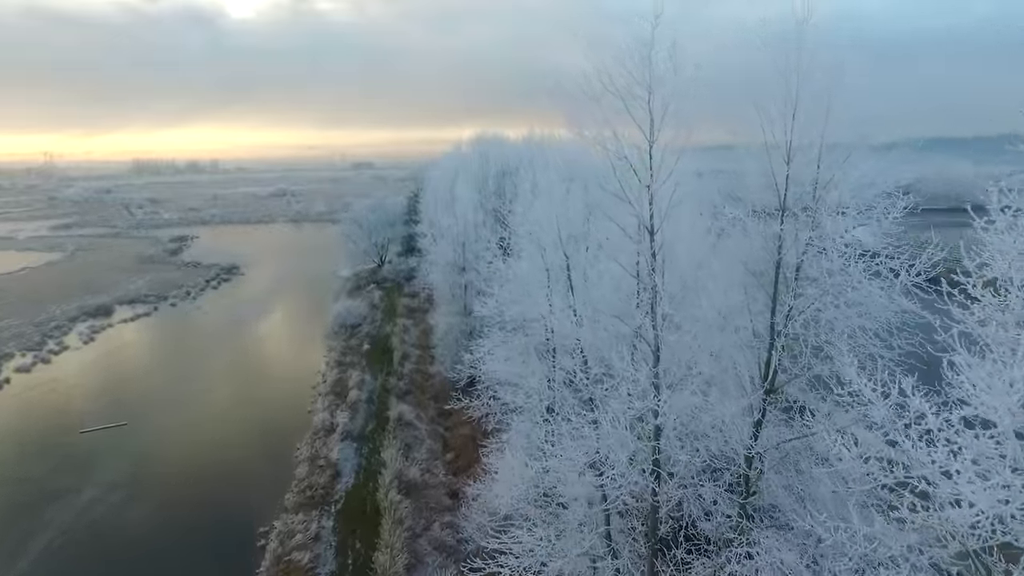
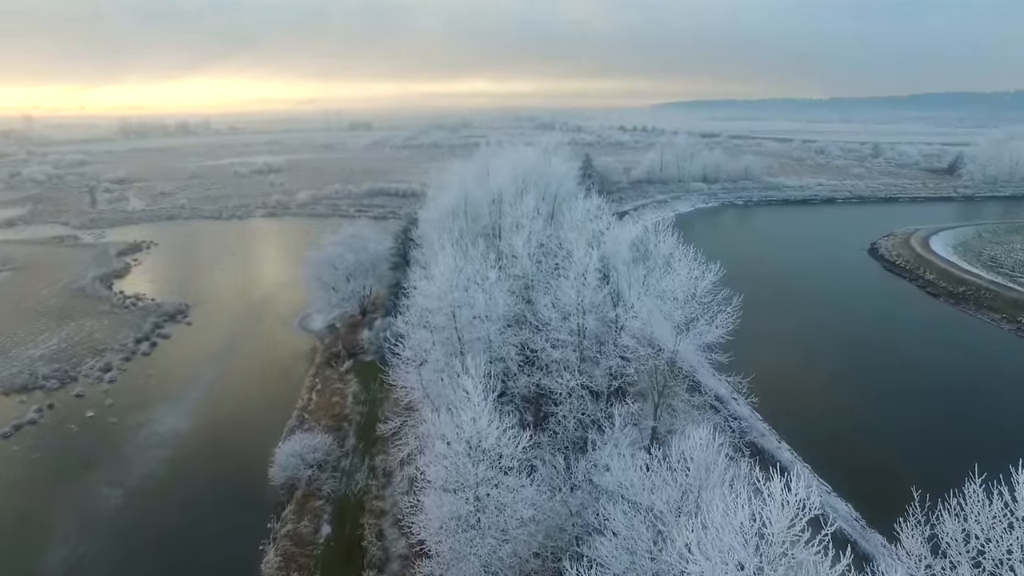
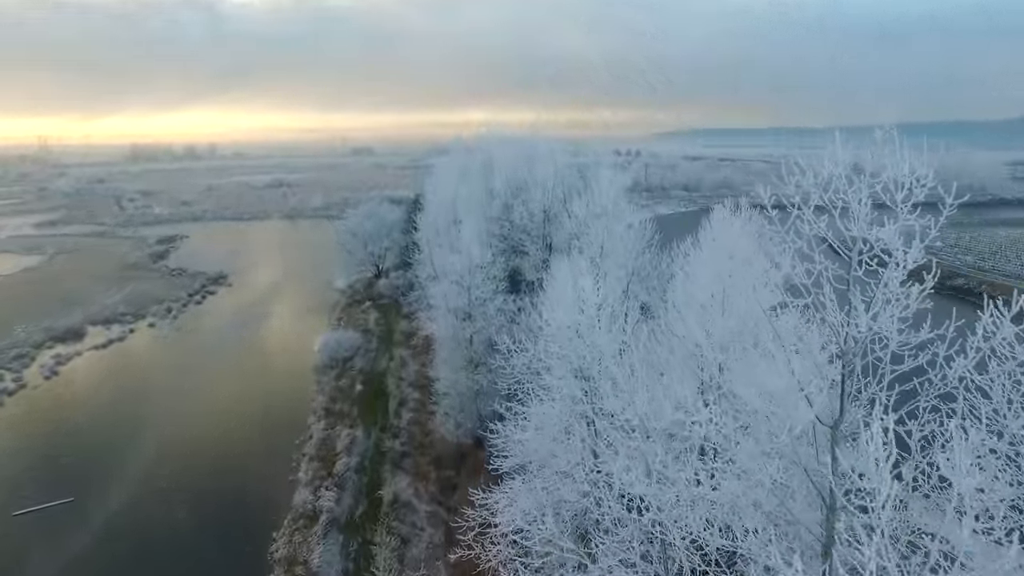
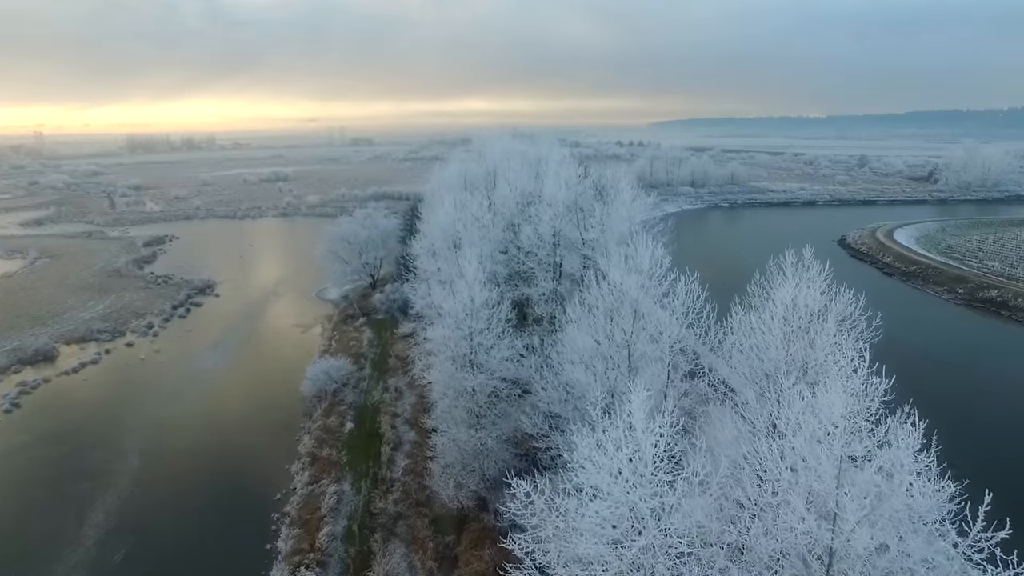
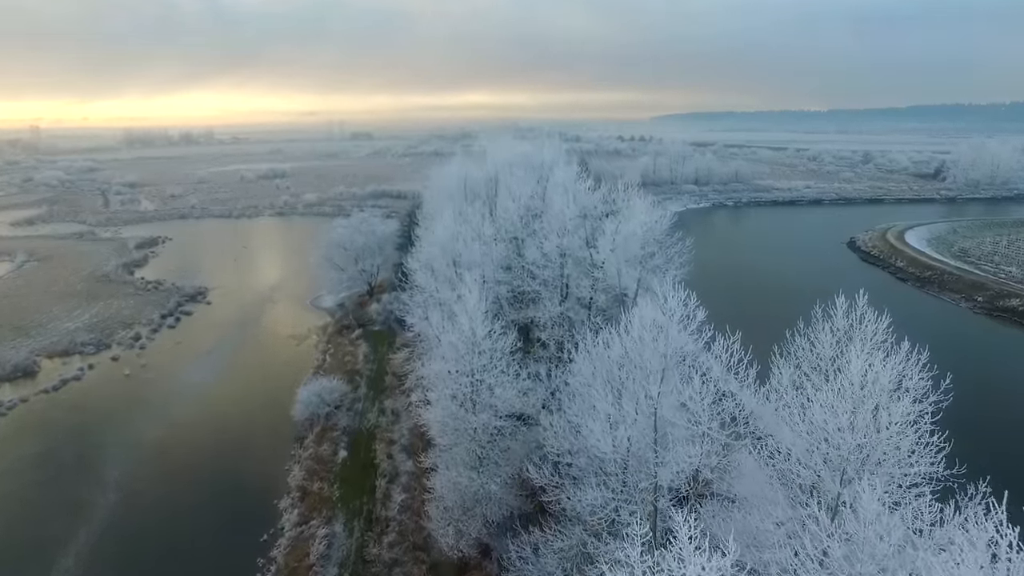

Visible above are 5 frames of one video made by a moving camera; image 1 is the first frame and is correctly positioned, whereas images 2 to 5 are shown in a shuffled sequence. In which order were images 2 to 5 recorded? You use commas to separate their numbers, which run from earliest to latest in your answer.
3, 4, 5, 2
